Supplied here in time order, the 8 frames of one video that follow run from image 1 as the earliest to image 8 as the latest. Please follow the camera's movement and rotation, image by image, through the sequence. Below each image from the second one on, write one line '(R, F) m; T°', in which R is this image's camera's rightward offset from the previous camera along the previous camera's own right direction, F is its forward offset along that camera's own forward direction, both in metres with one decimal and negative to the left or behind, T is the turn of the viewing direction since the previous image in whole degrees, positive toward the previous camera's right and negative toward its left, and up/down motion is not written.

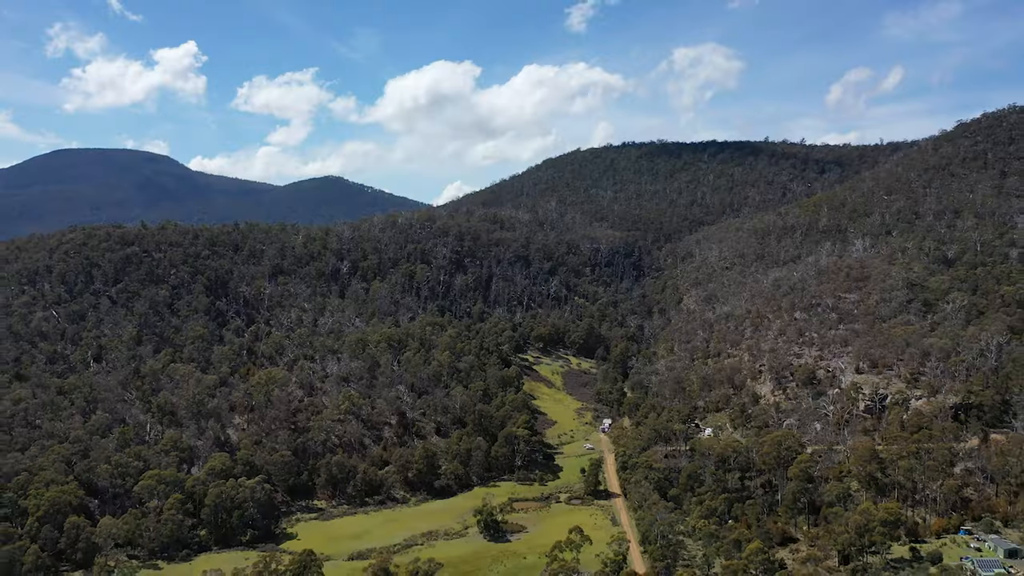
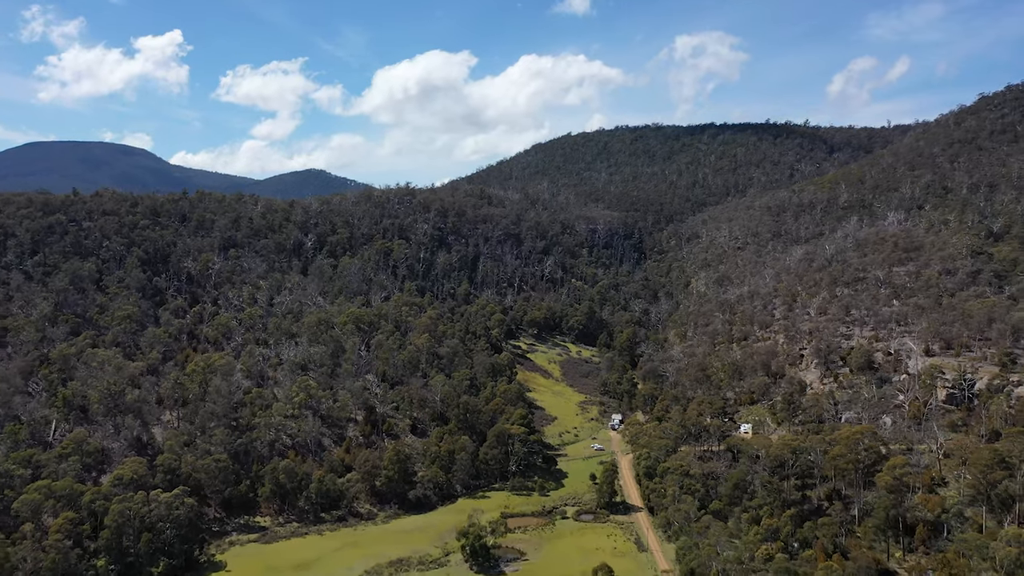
(-0.6, +18.2) m; +1°
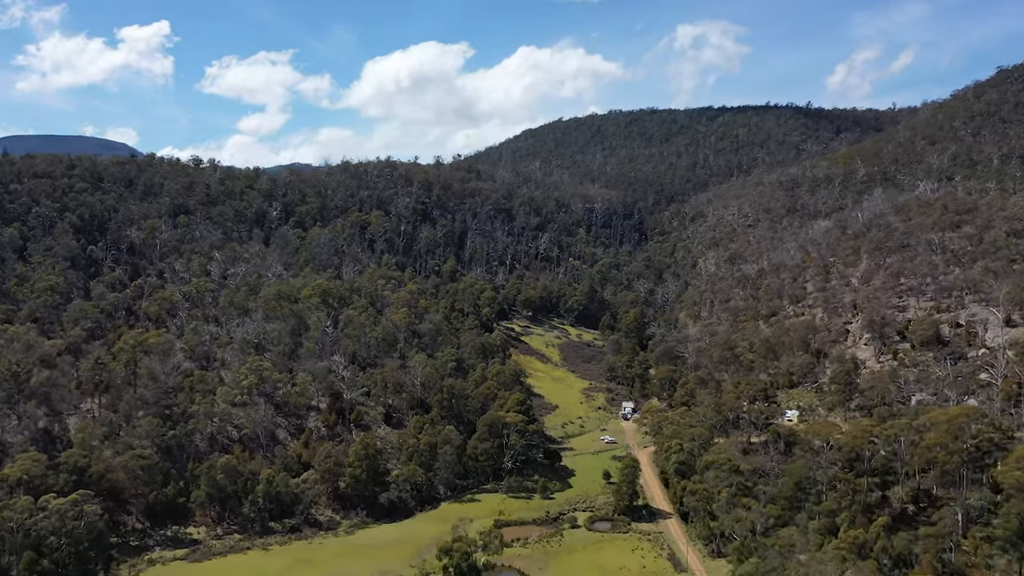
(-0.5, +14.0) m; +1°
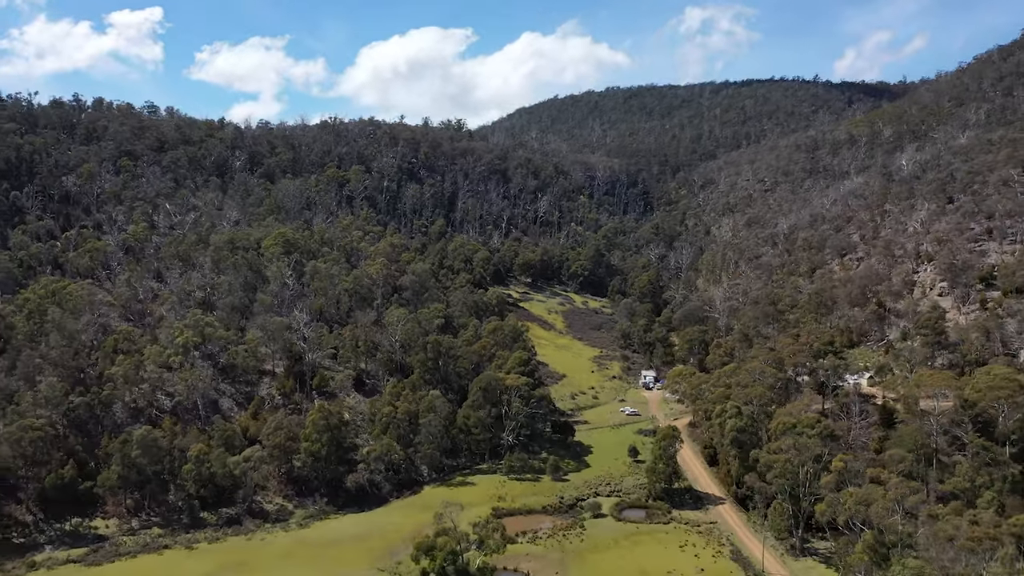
(-0.5, +13.0) m; +1°
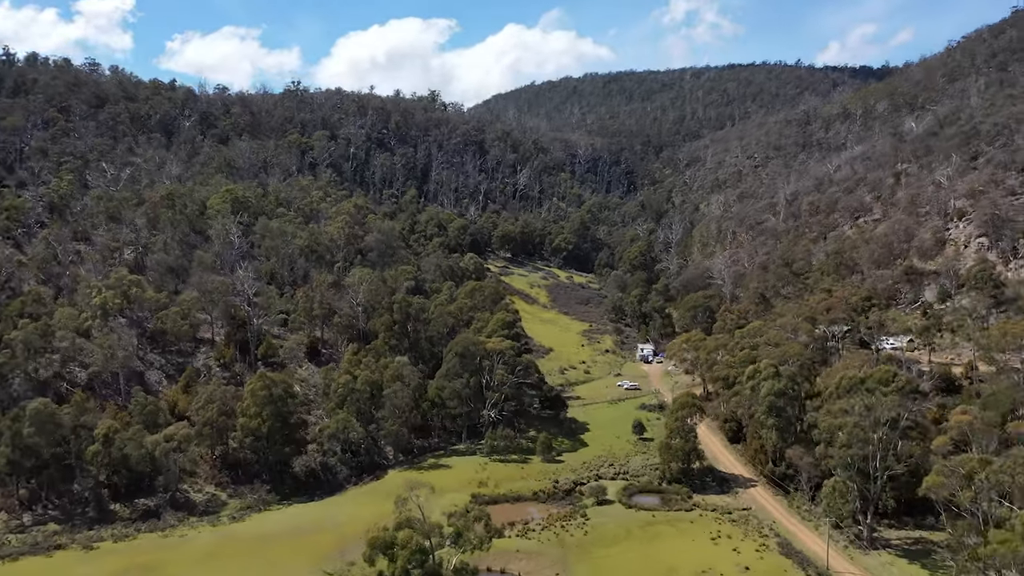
(-0.3, +8.0) m; +2°
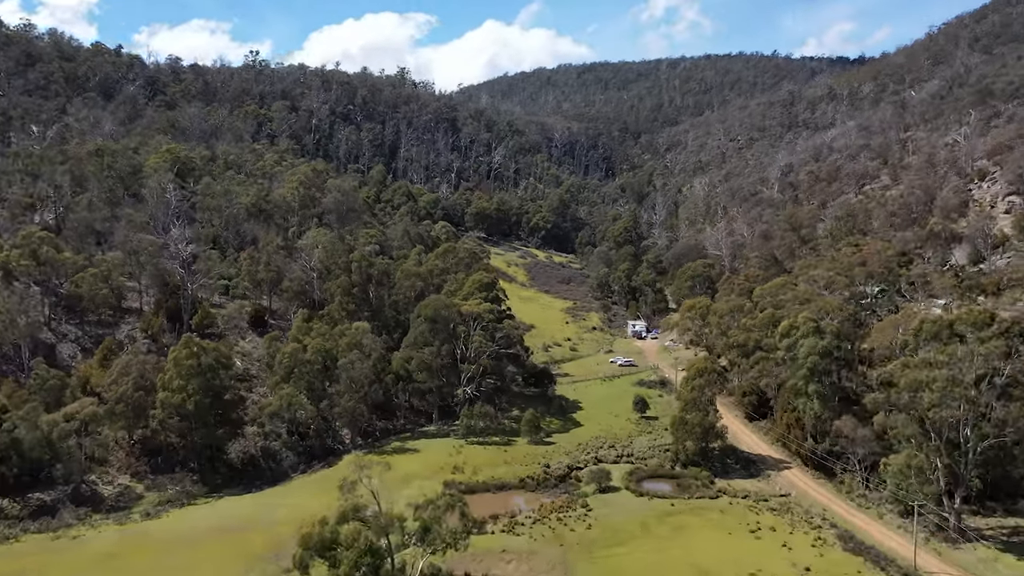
(-0.3, +6.3) m; +2°
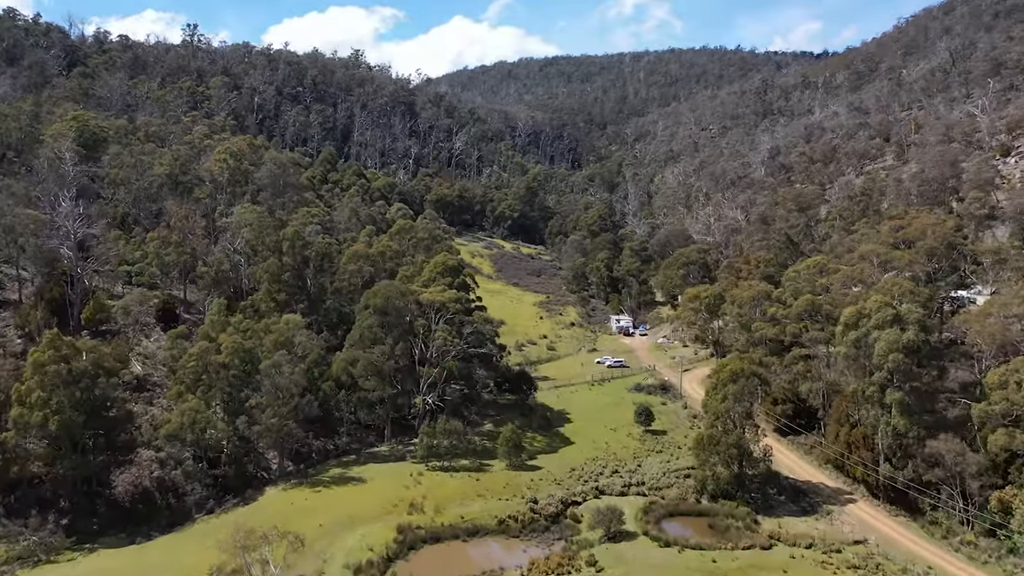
(-0.4, +7.1) m; +3°
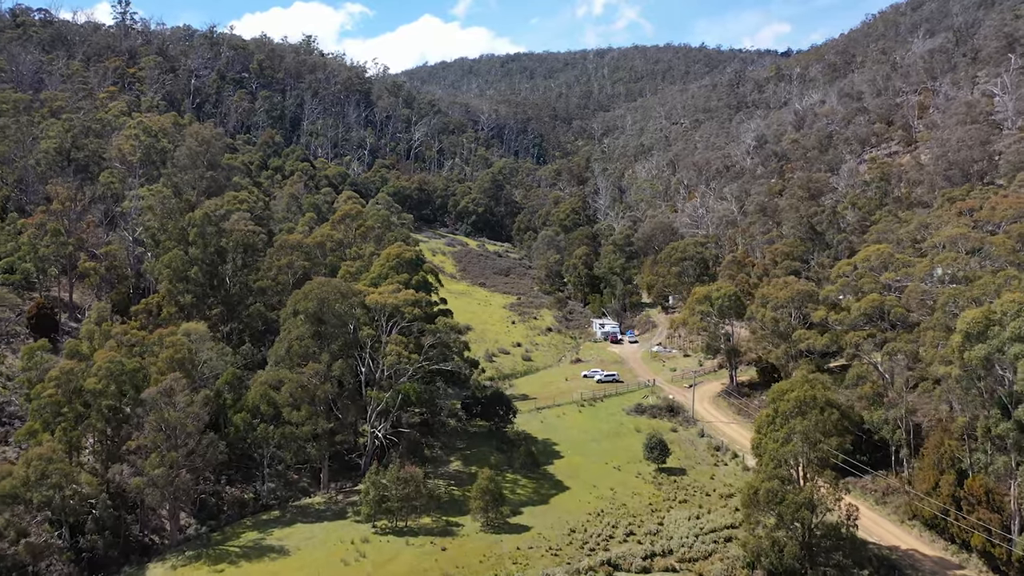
(-0.4, +6.5) m; +3°
